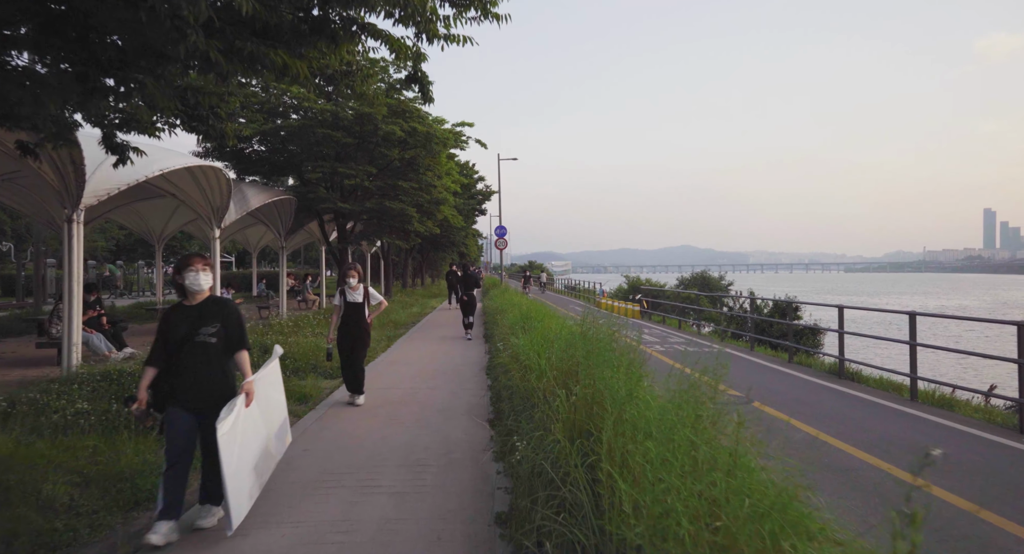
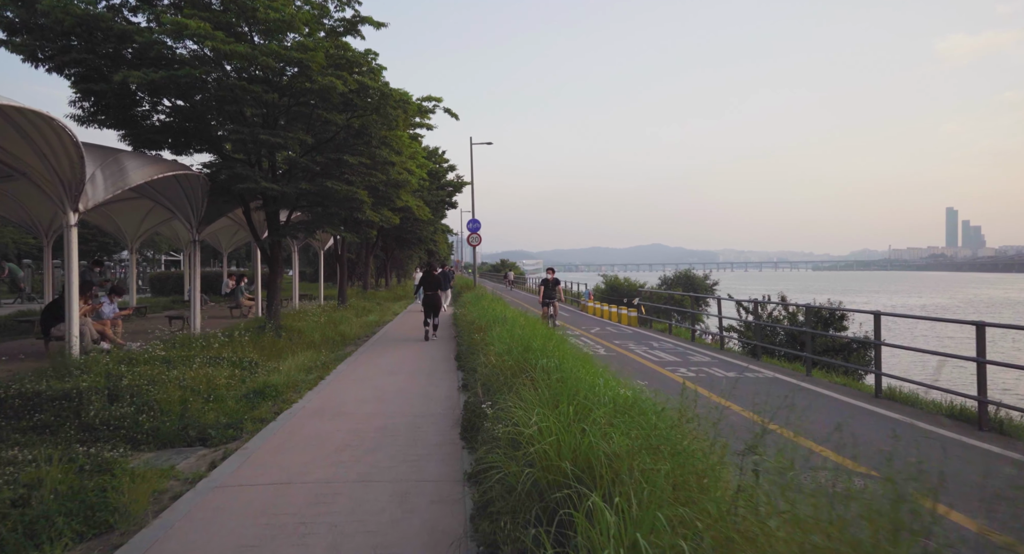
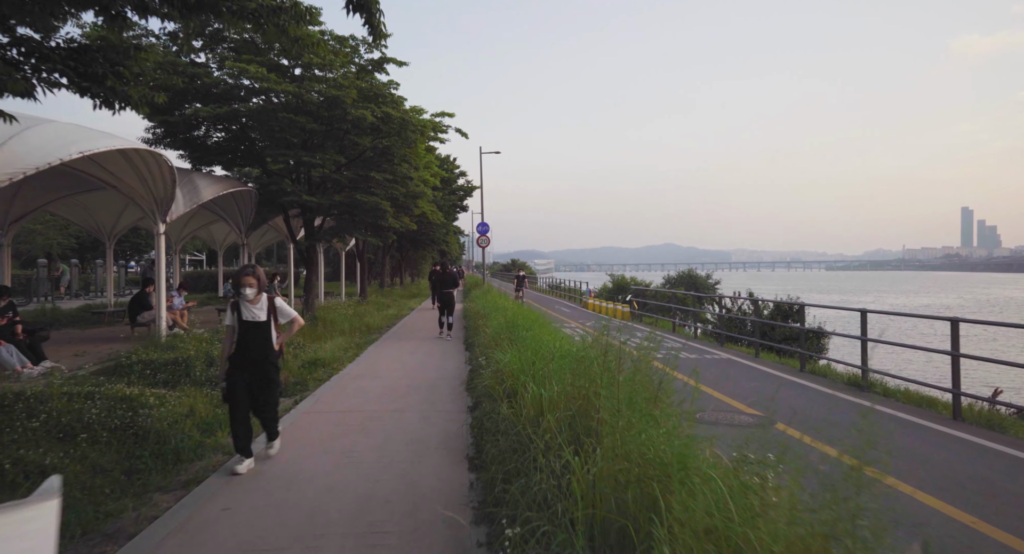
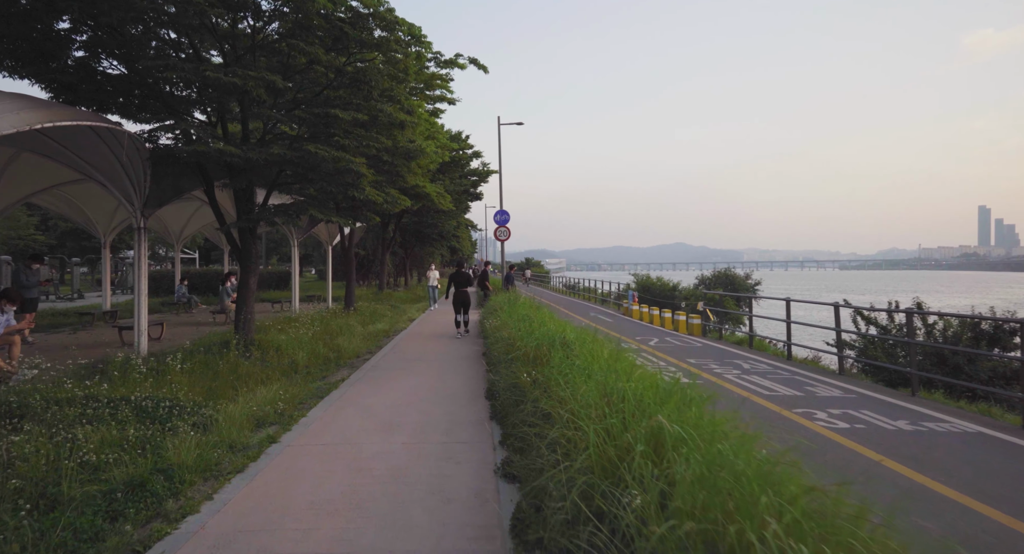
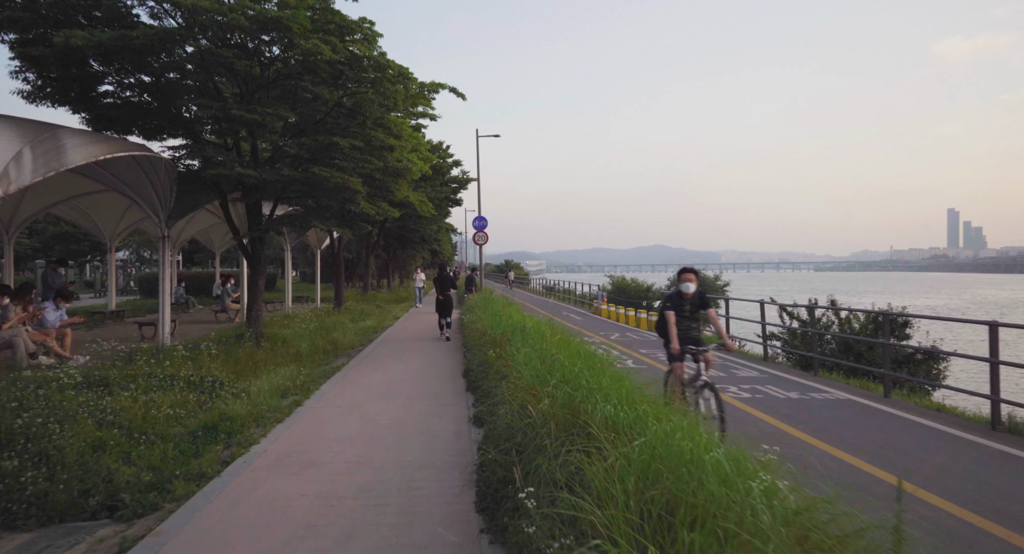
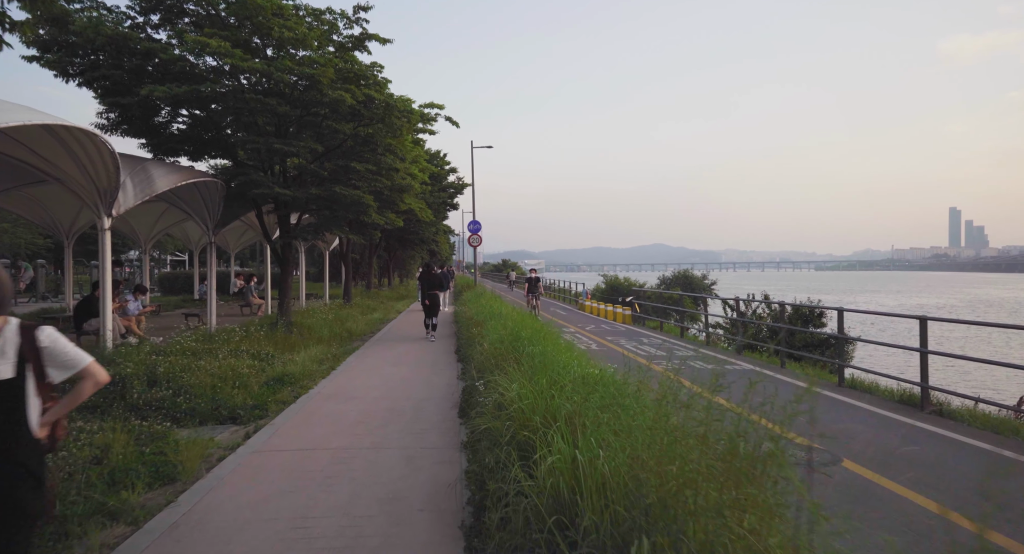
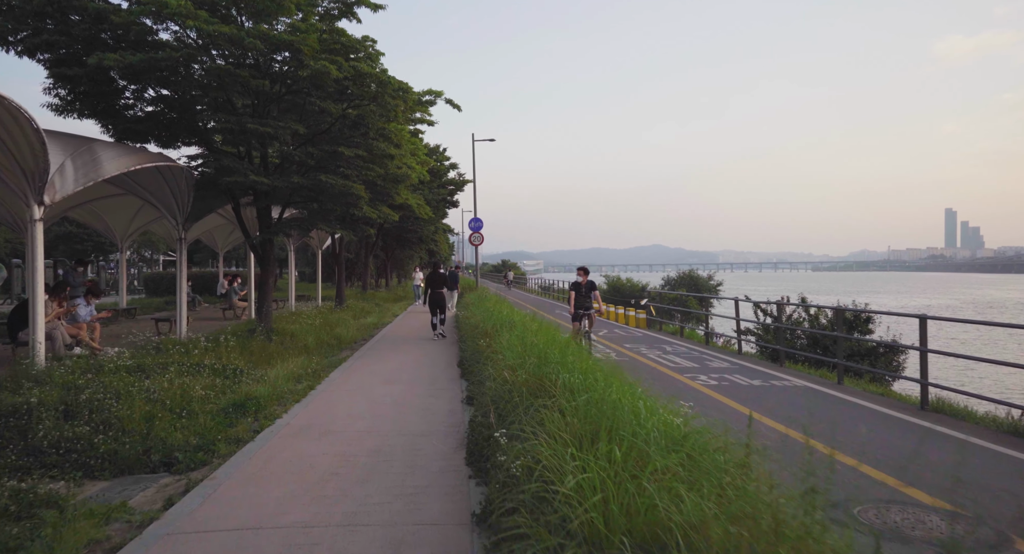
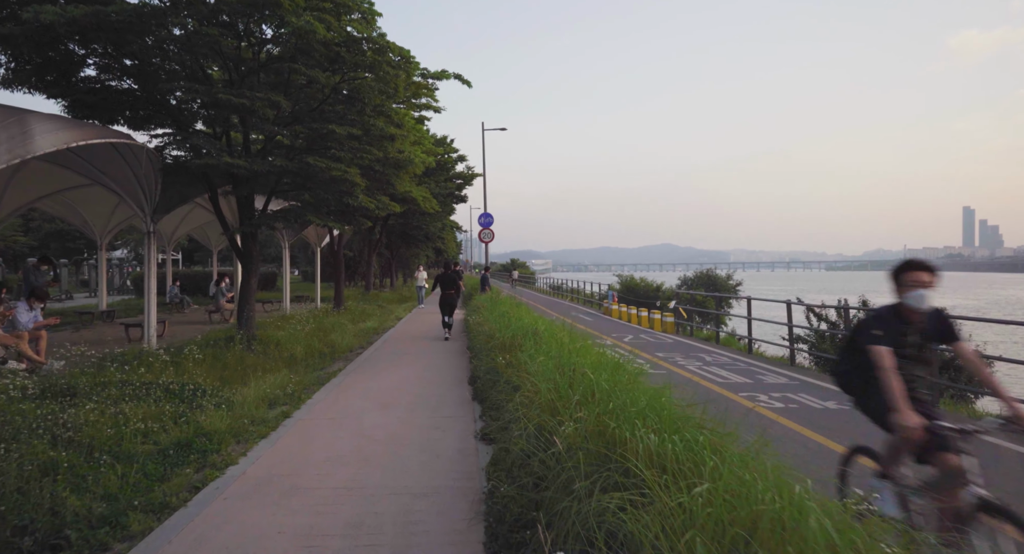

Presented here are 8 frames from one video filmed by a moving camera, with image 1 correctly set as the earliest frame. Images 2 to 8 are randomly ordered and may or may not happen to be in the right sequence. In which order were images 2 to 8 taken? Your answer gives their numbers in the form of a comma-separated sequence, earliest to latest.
3, 6, 2, 7, 5, 8, 4
